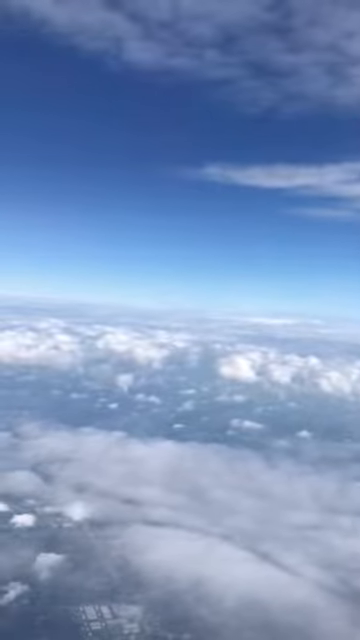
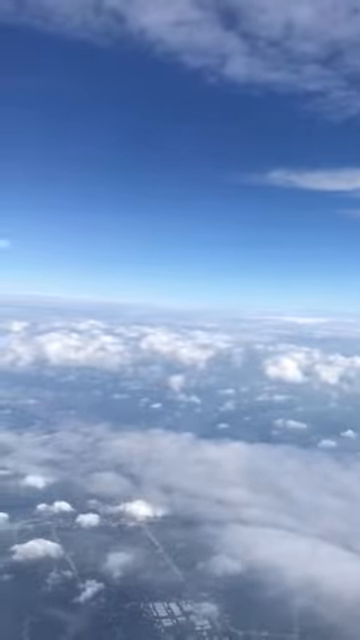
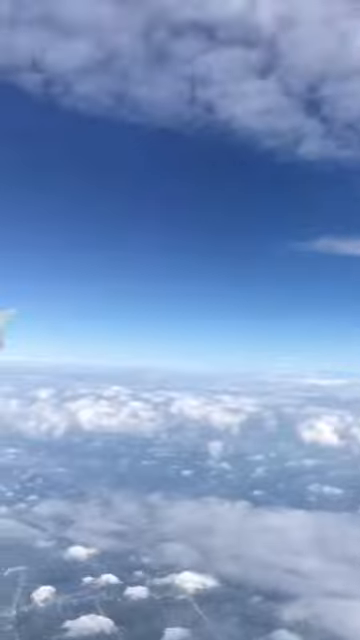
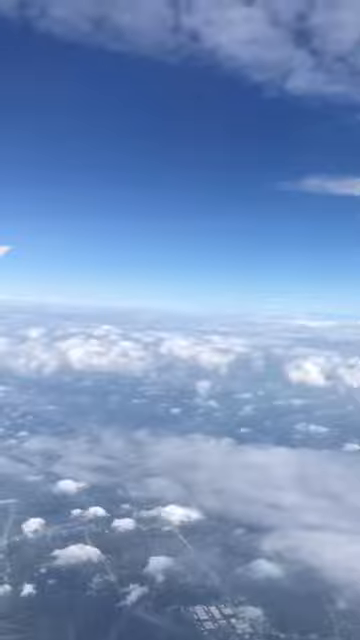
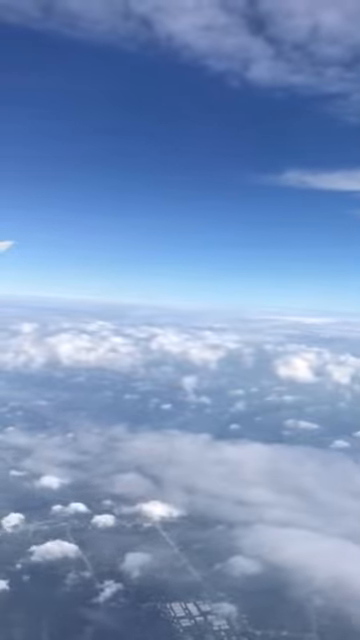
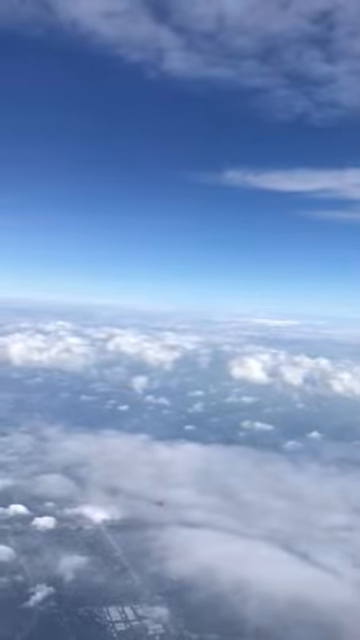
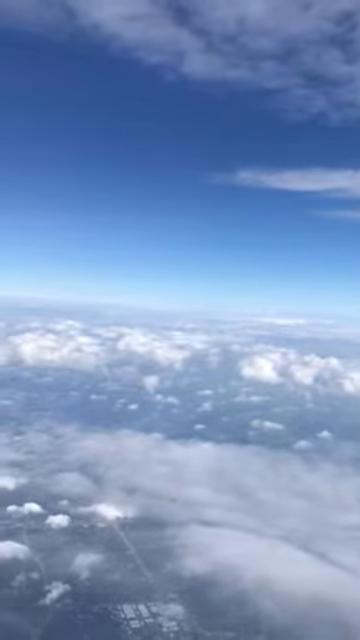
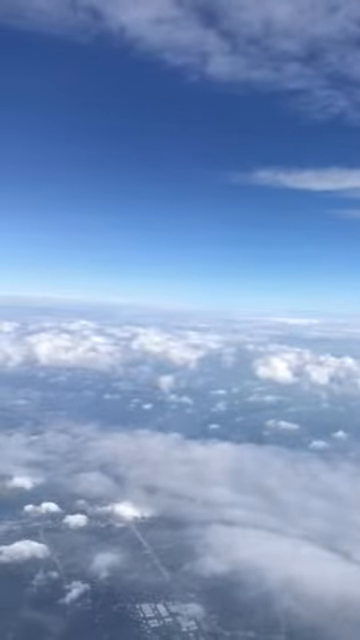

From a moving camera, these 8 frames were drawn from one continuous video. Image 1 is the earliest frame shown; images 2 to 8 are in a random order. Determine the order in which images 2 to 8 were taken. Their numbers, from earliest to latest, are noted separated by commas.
6, 7, 8, 2, 5, 4, 3
